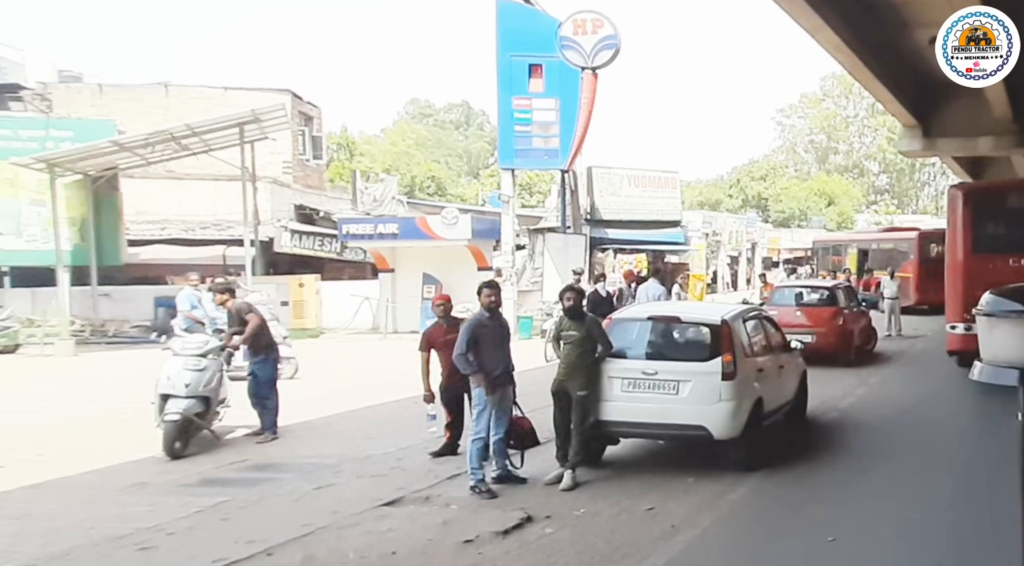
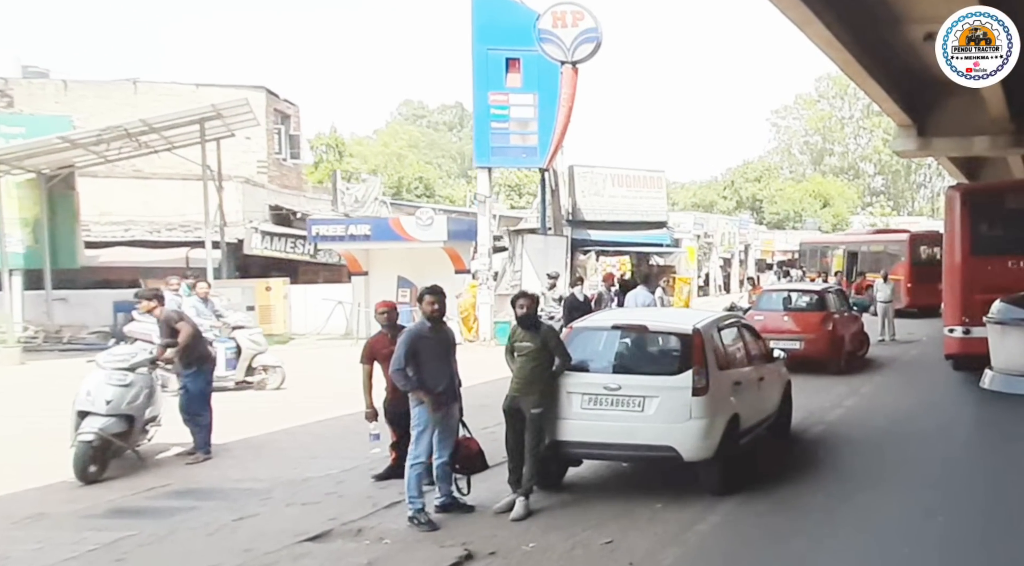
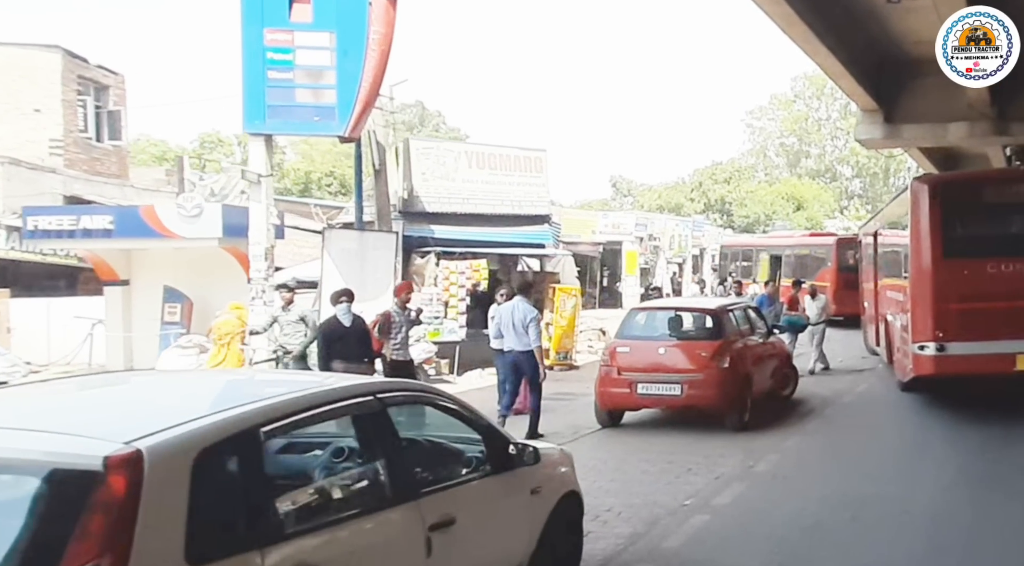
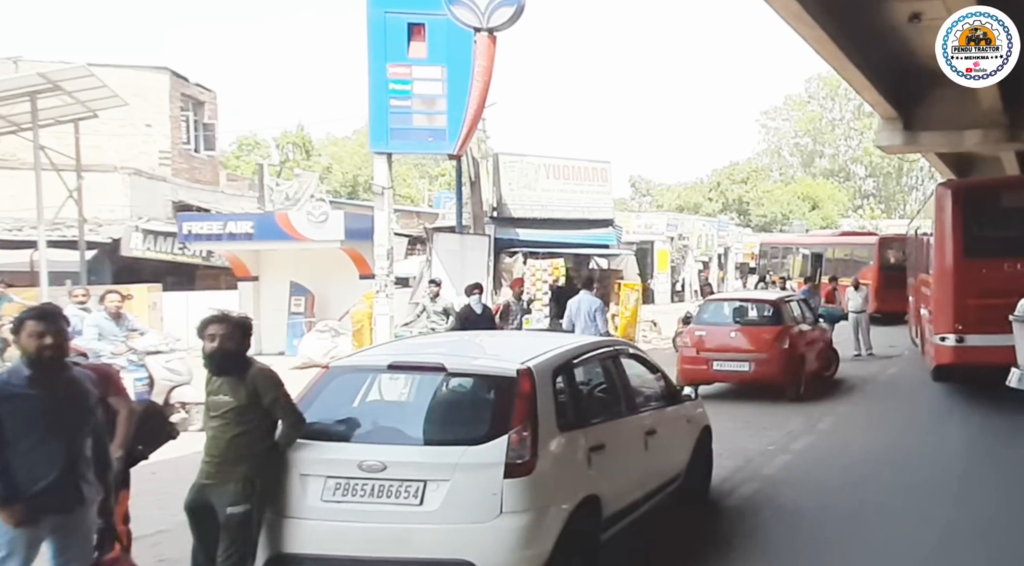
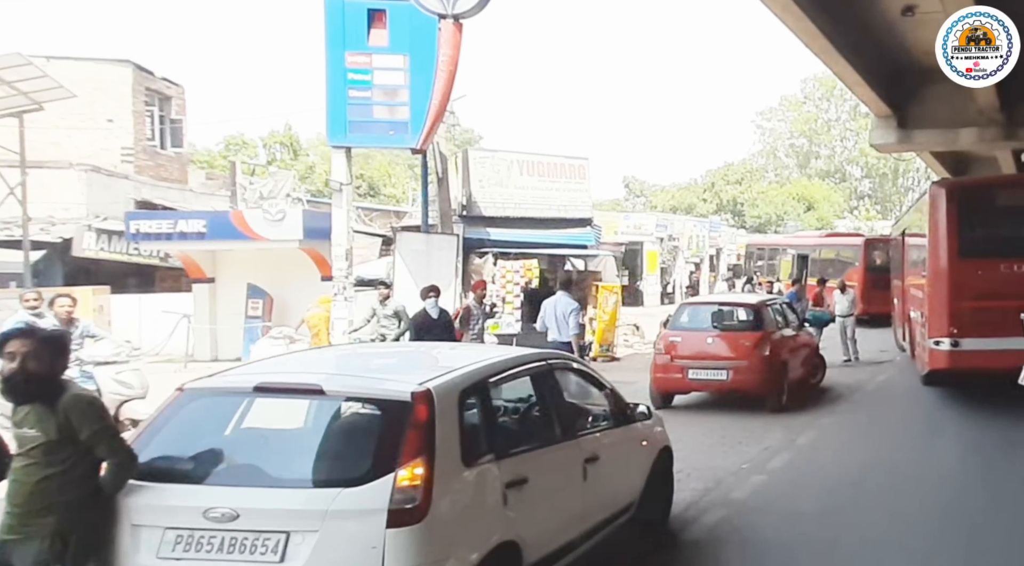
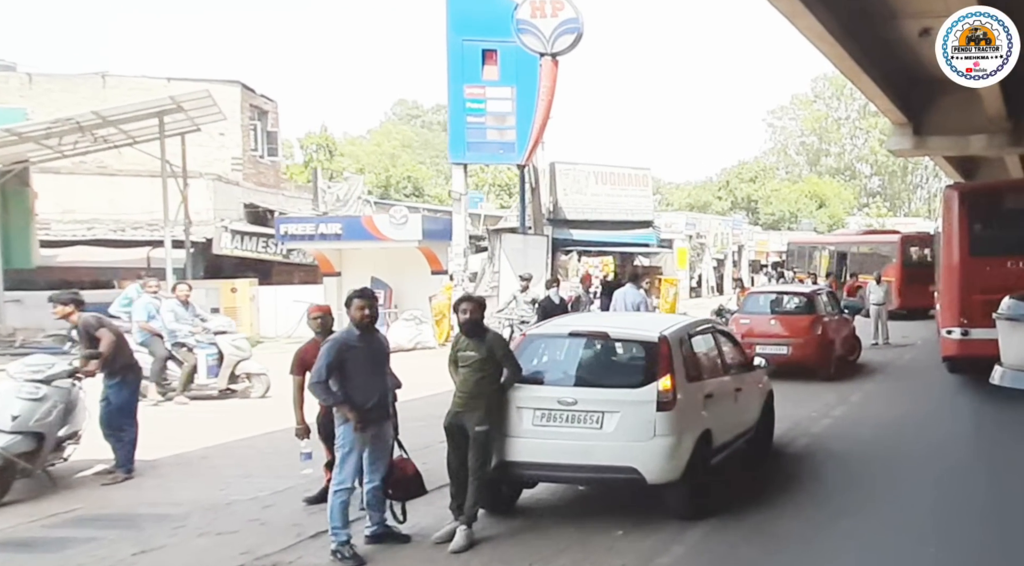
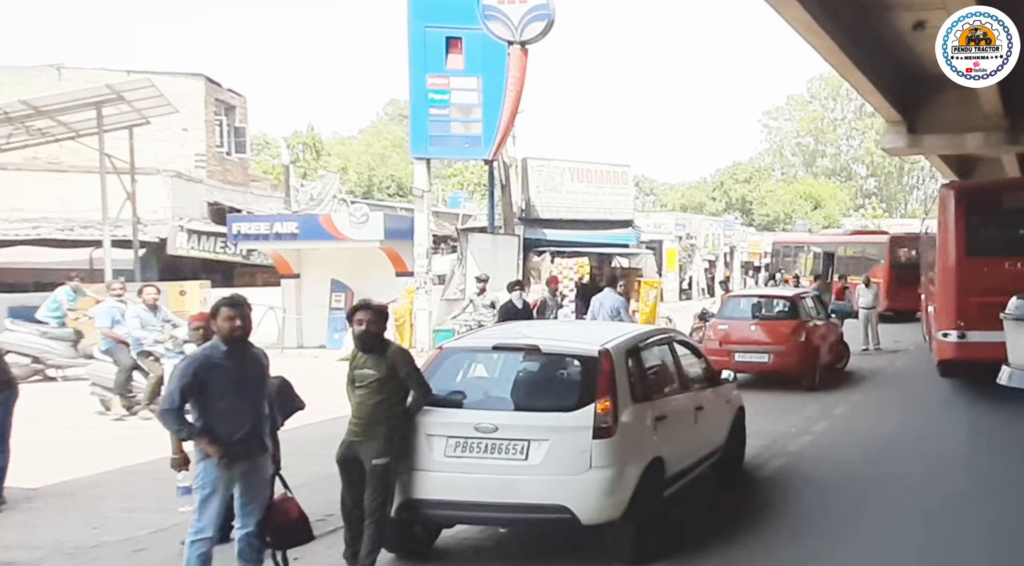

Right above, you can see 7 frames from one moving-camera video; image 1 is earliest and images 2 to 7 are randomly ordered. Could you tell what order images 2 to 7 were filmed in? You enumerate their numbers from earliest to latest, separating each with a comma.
2, 6, 7, 4, 5, 3
